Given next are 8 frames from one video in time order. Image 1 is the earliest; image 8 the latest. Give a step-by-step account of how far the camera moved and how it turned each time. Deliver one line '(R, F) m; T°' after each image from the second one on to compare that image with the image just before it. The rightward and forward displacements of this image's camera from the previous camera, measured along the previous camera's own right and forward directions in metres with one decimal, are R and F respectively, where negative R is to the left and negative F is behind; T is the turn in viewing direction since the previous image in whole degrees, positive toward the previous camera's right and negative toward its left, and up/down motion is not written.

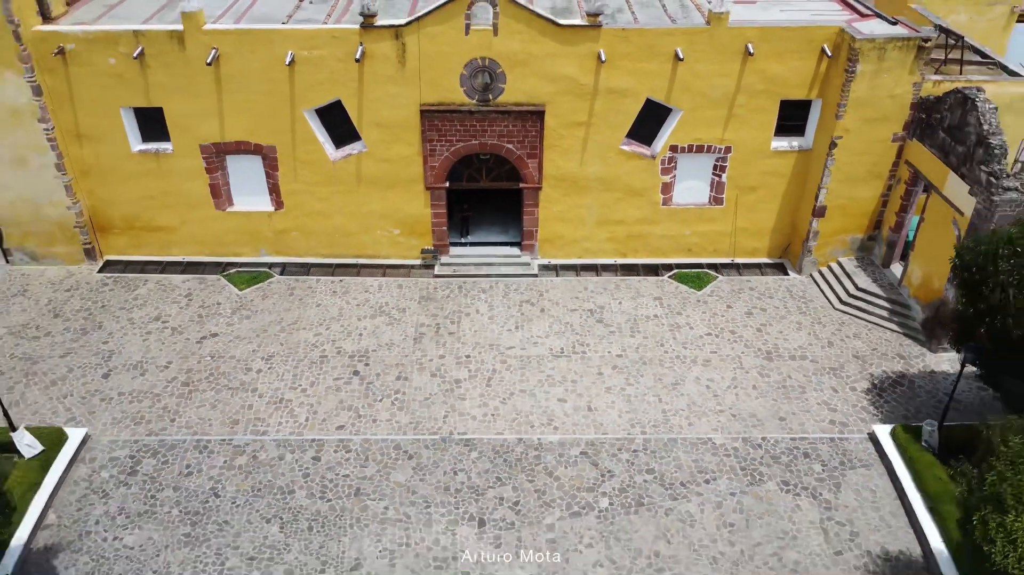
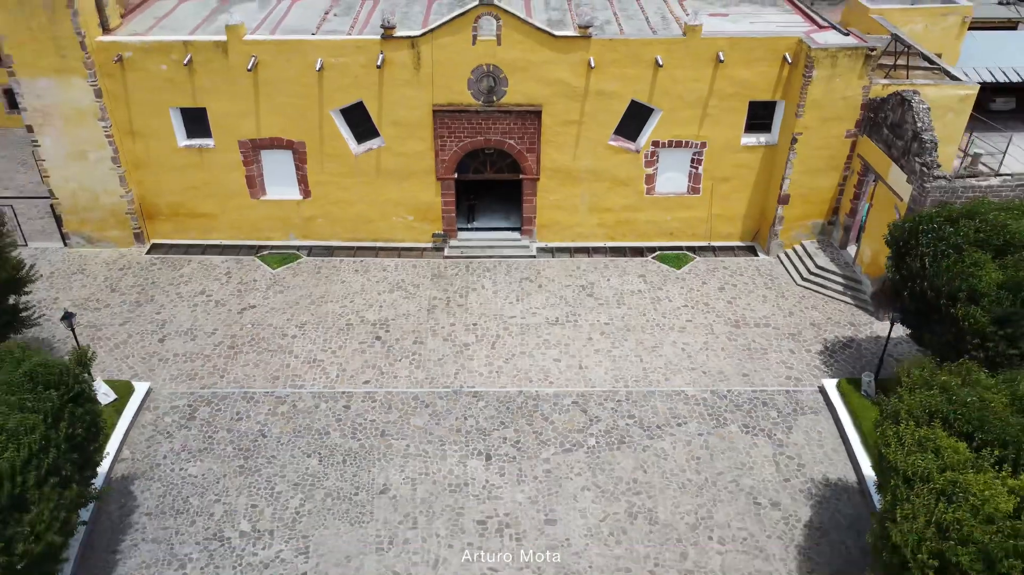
(0.0, -2.1) m; 0°
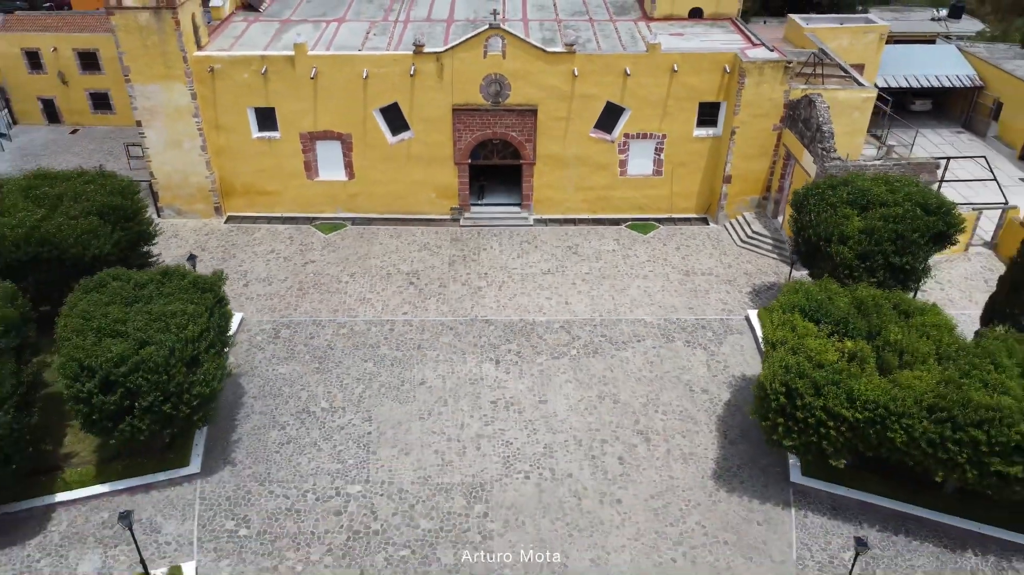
(-0.1, -4.9) m; 0°
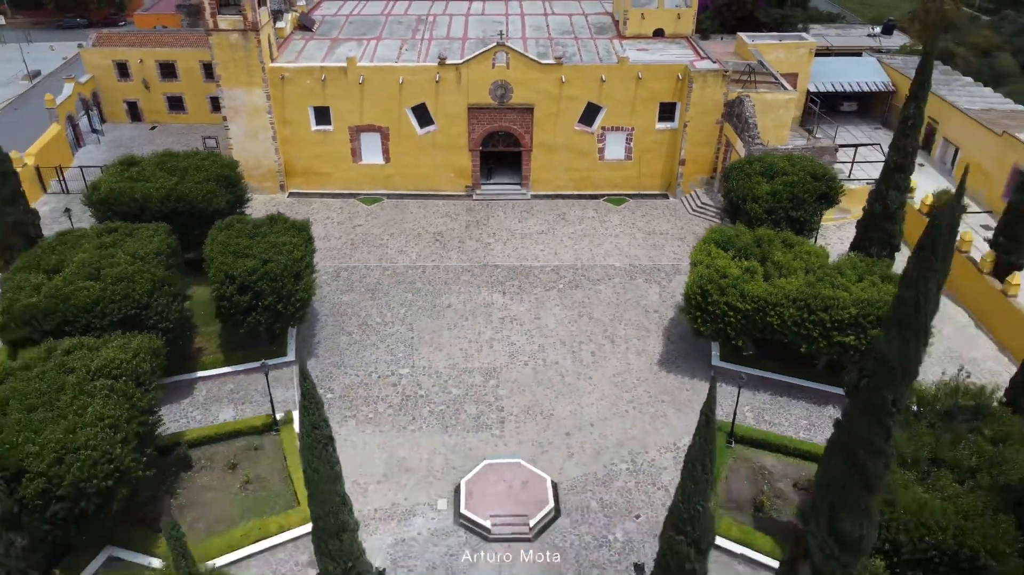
(-0.2, -6.4) m; 0°
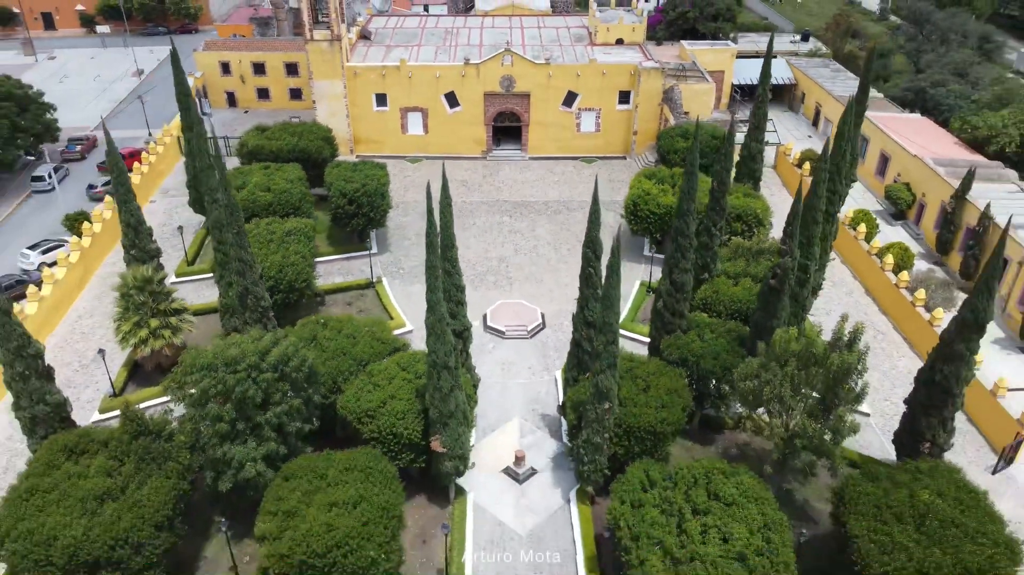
(-0.3, -12.2) m; 0°
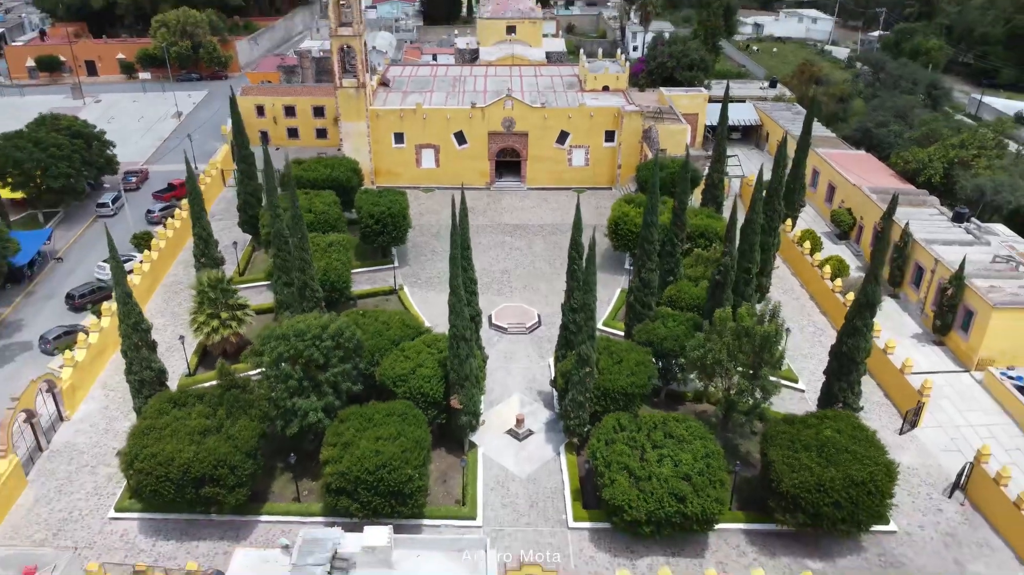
(-0.1, -5.9) m; 0°
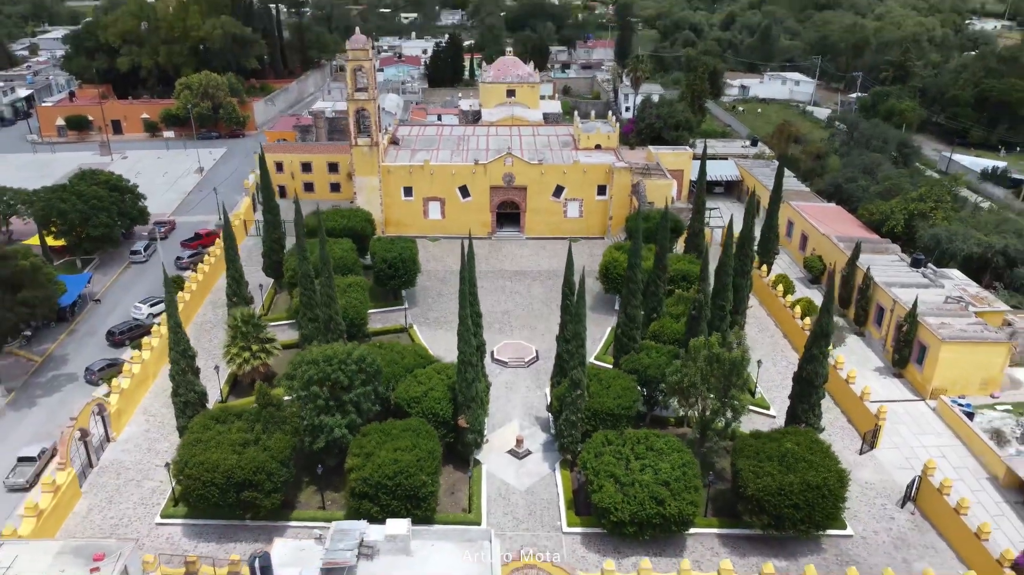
(-0.1, -3.7) m; 0°
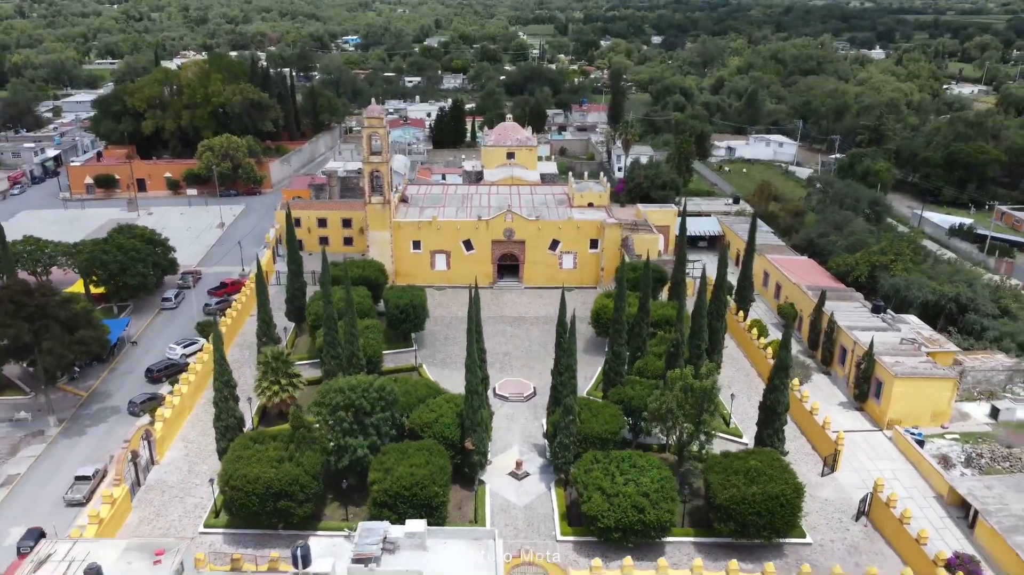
(-0.1, -4.5) m; 0°
